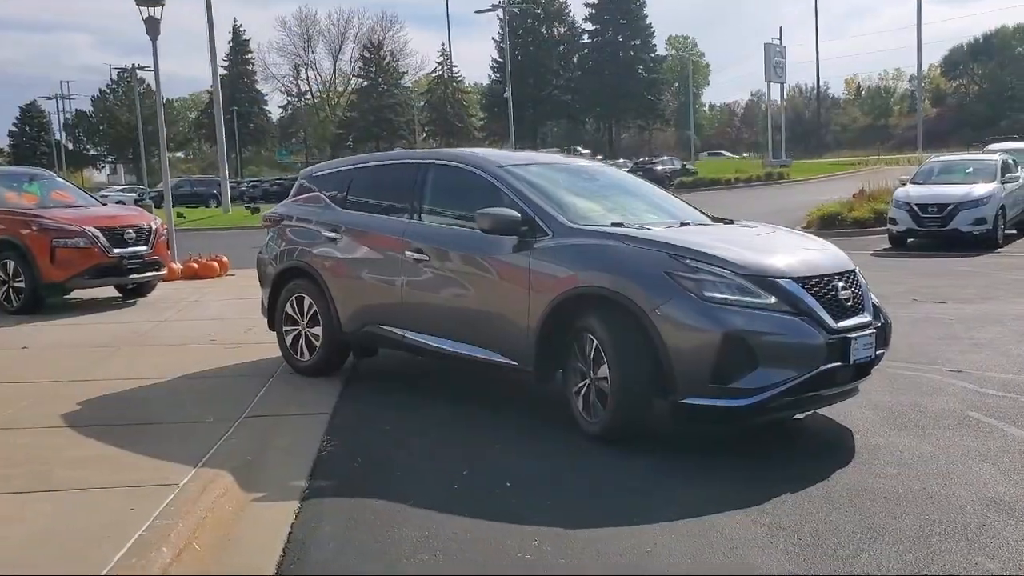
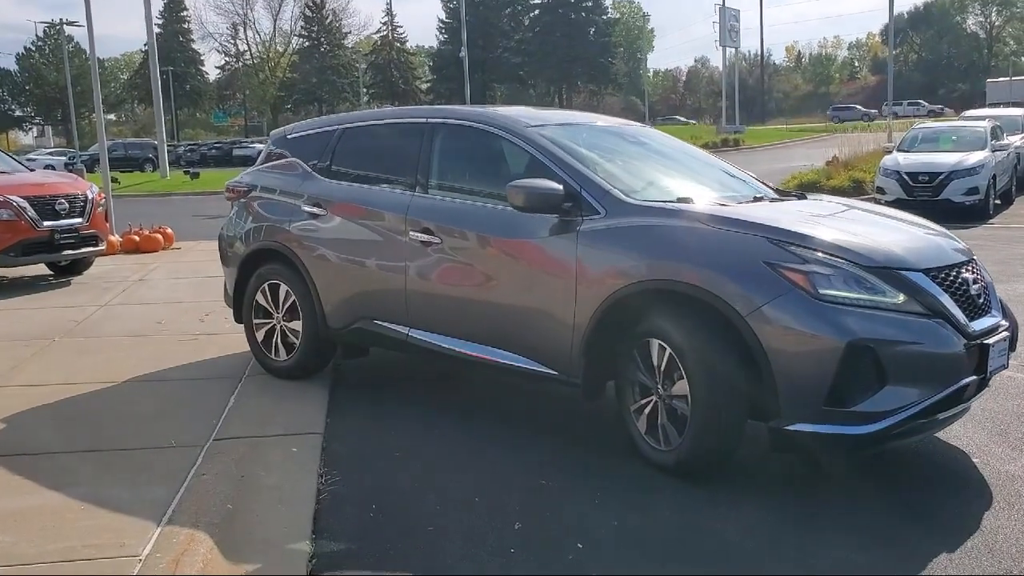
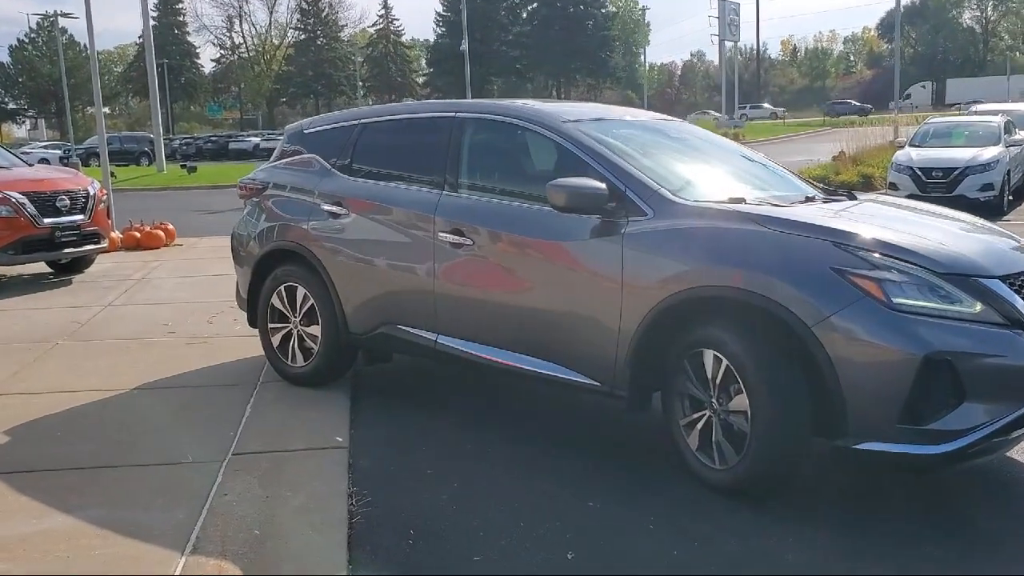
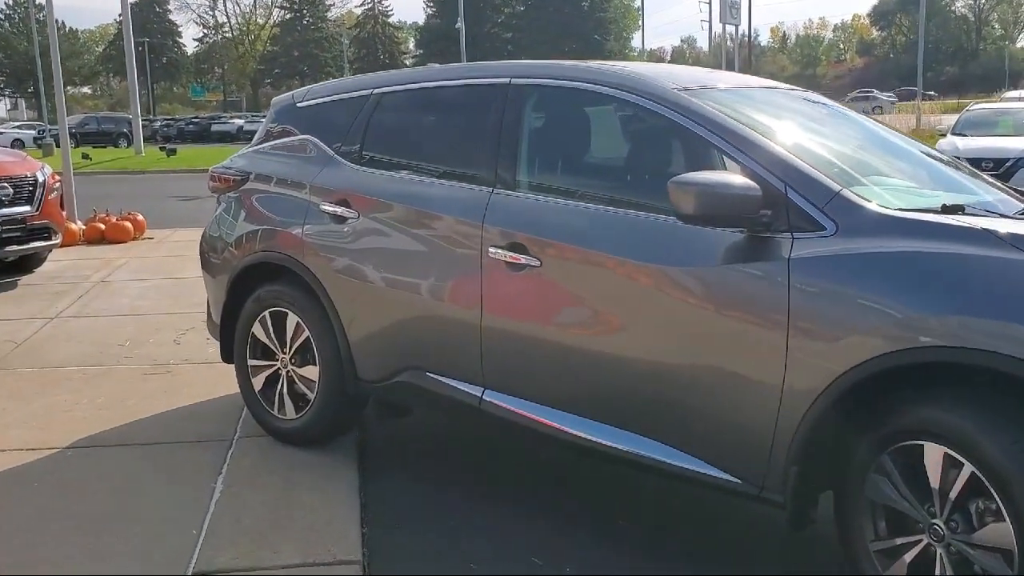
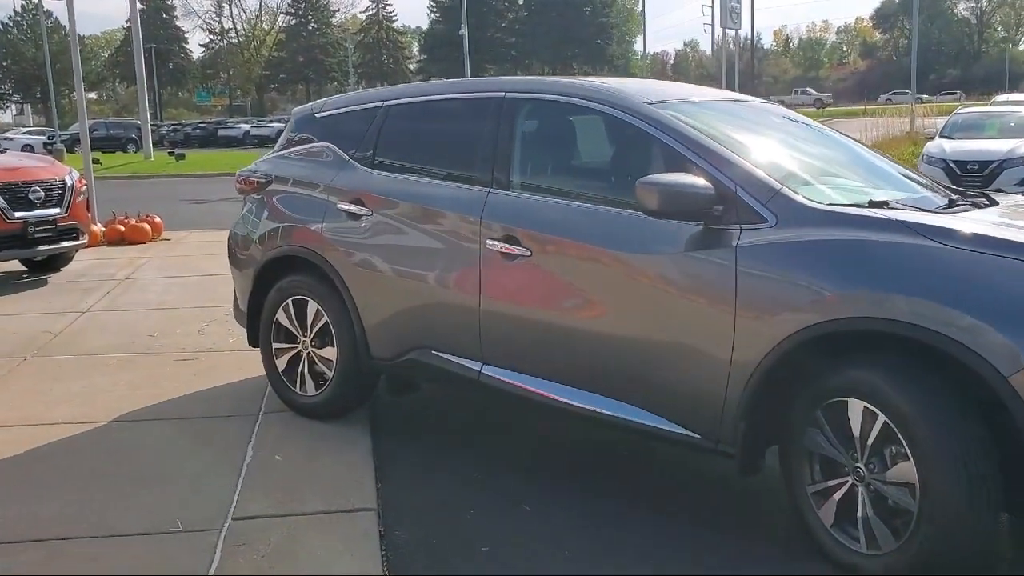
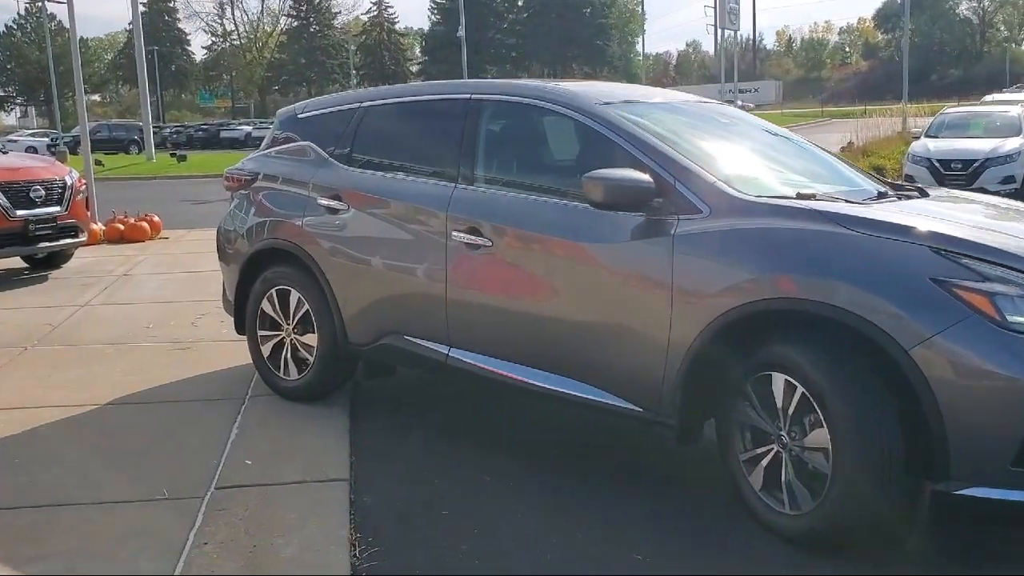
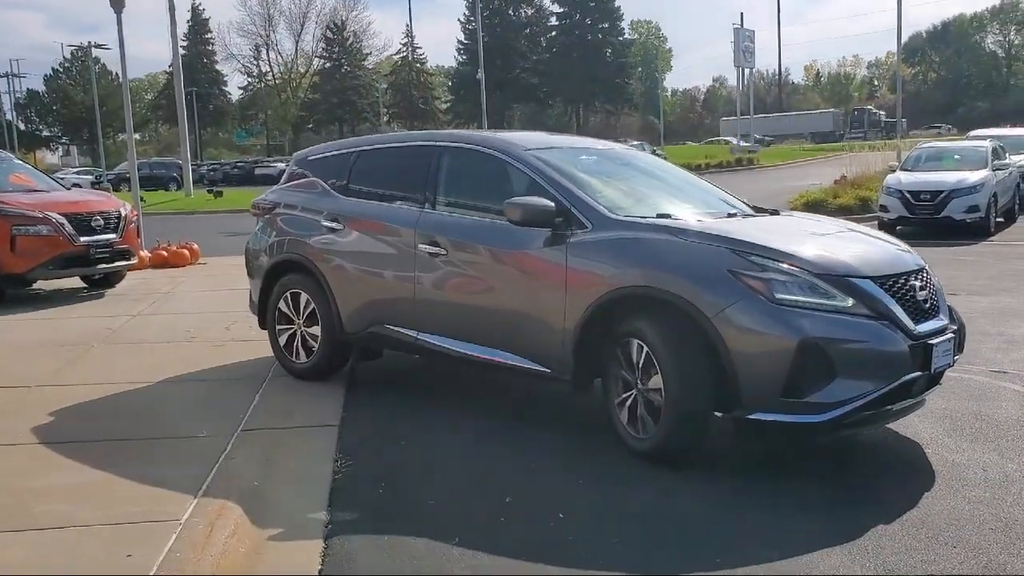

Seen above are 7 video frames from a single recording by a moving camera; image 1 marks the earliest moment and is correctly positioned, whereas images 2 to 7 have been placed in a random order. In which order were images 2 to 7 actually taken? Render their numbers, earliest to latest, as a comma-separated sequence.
7, 2, 3, 6, 5, 4
